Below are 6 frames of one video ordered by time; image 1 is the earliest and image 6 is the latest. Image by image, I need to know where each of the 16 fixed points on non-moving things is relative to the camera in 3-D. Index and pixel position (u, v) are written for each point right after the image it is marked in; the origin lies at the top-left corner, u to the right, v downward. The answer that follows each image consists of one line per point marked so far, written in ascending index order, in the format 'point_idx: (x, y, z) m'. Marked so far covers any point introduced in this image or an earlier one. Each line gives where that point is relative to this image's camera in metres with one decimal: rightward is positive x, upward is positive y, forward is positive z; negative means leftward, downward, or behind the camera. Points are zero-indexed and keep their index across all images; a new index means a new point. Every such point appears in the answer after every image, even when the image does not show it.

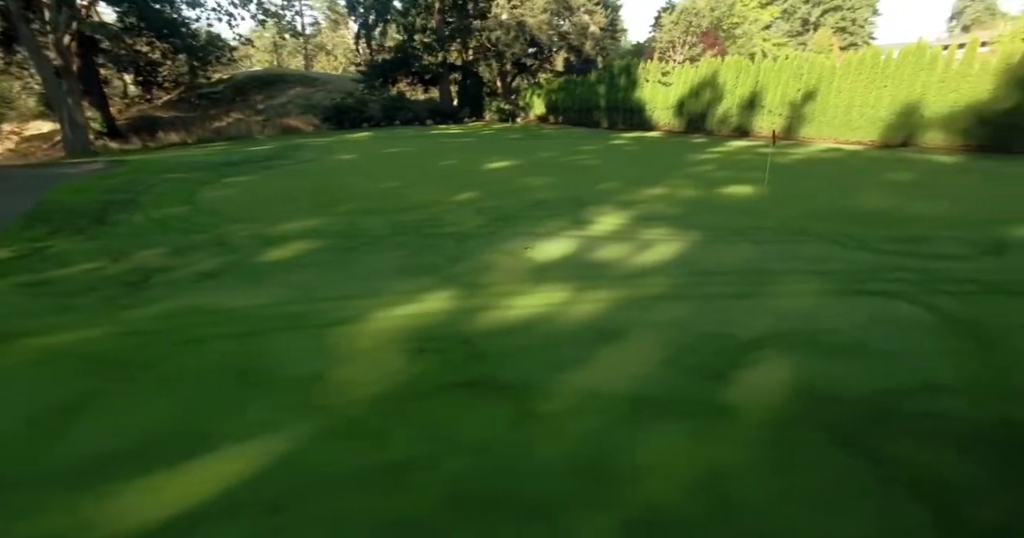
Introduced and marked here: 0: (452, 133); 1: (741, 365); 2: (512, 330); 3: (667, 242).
0: (-2.1, +4.7, +17.2) m
1: (+1.1, -0.5, +2.4) m
2: (0.0, -0.4, +3.0) m
3: (+1.4, +0.3, +4.5) m
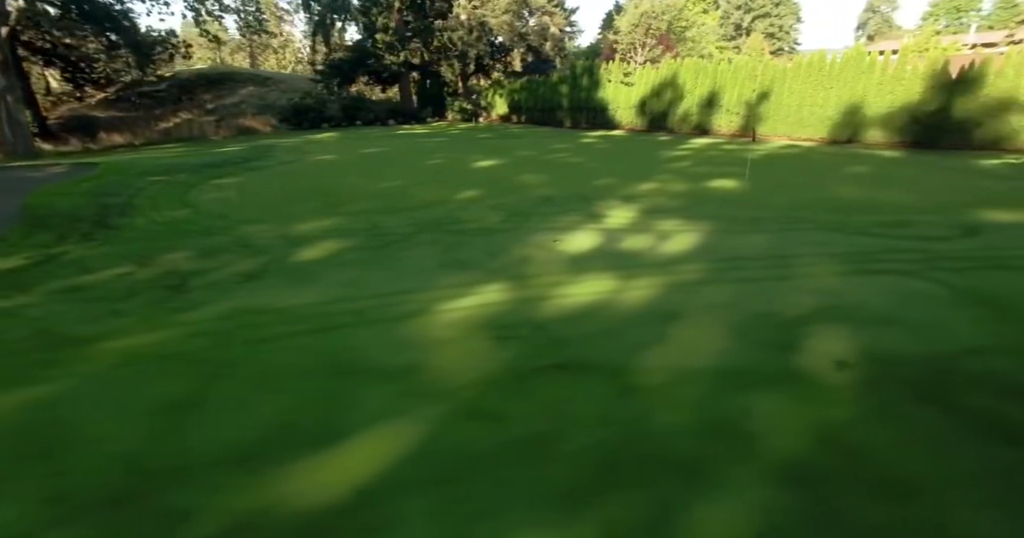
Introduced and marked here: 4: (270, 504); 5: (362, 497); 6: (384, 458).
0: (-3.2, +4.7, +17.2) m
1: (+1.6, -0.4, +2.7) m
2: (+0.4, -0.3, +3.2) m
3: (+1.6, +0.4, +4.8) m
4: (-0.9, -0.8, +1.7) m
5: (-0.6, -0.8, +1.7) m
6: (-0.5, -0.7, +1.9) m
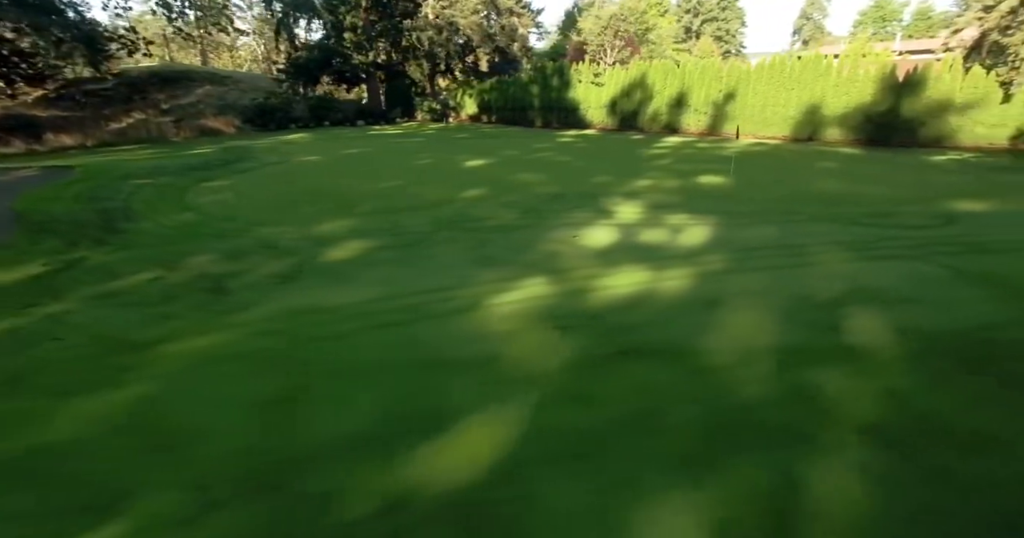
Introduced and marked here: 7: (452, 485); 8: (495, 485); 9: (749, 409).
0: (-4.1, +4.6, +17.0) m
1: (+2.0, -0.3, +3.0) m
2: (+0.8, -0.2, +3.3) m
3: (+1.8, +0.4, +5.1) m
4: (-0.4, -0.8, +1.7) m
5: (-0.1, -0.8, +1.8) m
6: (-0.1, -0.7, +2.0) m
7: (-0.3, -0.8, +1.8) m
8: (-0.1, -0.8, +1.7) m
9: (+1.0, -0.6, +2.1) m
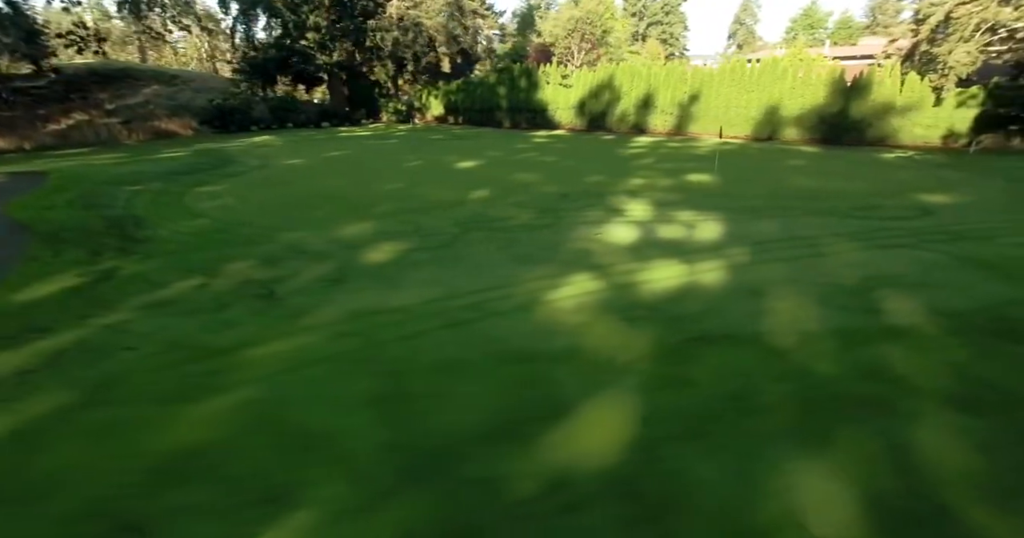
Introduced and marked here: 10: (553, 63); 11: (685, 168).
0: (-5.0, +4.5, +16.7) m
1: (+2.4, -0.2, +3.3) m
2: (+1.2, -0.2, +3.6) m
3: (+2.1, +0.5, +5.4) m
4: (+0.1, -0.8, +1.9) m
5: (+0.5, -0.7, +1.9) m
6: (+0.5, -0.7, +2.2) m
7: (+0.3, -0.8, +1.9) m
8: (+0.5, -0.7, +1.9) m
9: (+1.5, -0.5, +2.4) m
10: (+1.6, +8.1, +19.7) m
11: (+3.2, +1.9, +9.2) m
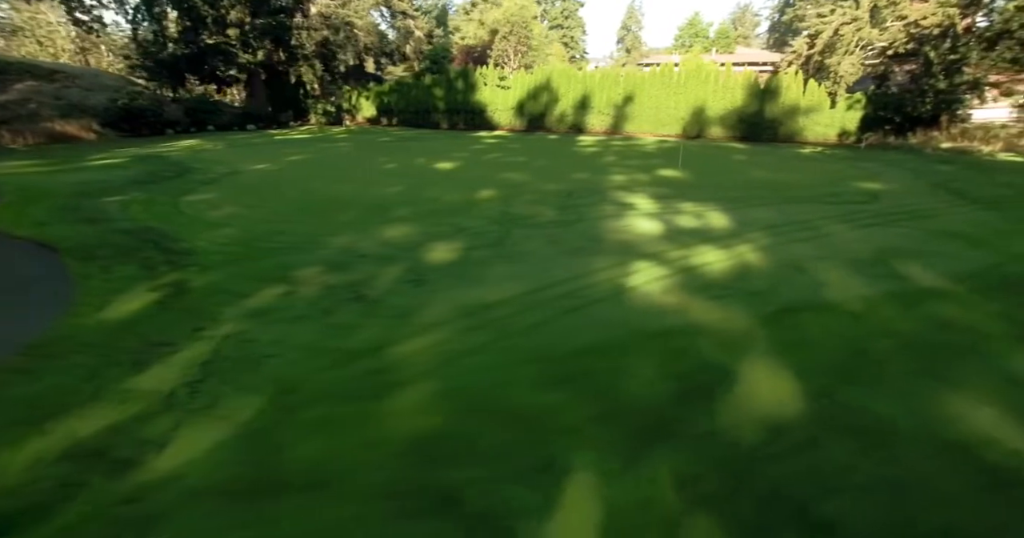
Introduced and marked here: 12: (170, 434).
0: (-6.8, +4.2, +16.0) m
1: (+3.1, 0.0, +4.0) m
2: (+1.8, 0.0, +4.1) m
3: (+2.4, +0.7, +6.0) m
4: (+1.1, -0.7, +2.2) m
5: (+1.5, -0.6, +2.4) m
6: (+1.4, -0.6, +2.6) m
7: (+1.3, -0.6, +2.3) m
8: (+1.4, -0.6, +2.3) m
9: (+2.4, -0.4, +3.0) m
10: (-0.9, +8.2, +20.0) m
11: (+2.7, +2.1, +9.9) m
12: (-1.5, -0.7, +2.2) m
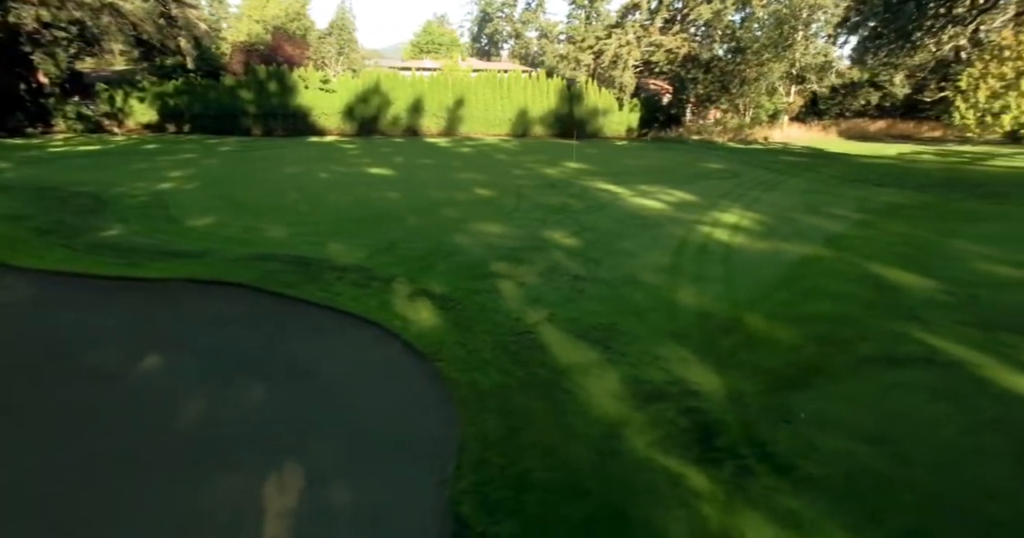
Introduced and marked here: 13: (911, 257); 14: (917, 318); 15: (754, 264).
0: (-10.6, +3.0, +12.5) m
1: (+4.1, +0.7, +6.3) m
2: (+2.9, +0.5, +5.8) m
3: (+2.4, +1.2, +7.8) m
4: (+3.2, -0.2, +3.9) m
5: (+3.4, -0.1, +4.1) m
6: (+3.3, 0.0, +4.3) m
7: (+3.3, -0.1, +4.0) m
8: (+3.5, -0.1, +4.1) m
9: (+4.0, +0.3, +5.1) m
10: (-7.8, +7.6, +18.6) m
11: (+0.8, +2.5, +11.4) m
12: (+0.9, -0.6, +2.7) m
13: (+3.6, +0.1, +4.6) m
14: (+2.8, -0.3, +3.4) m
15: (+2.2, 0.0, +4.6) m
